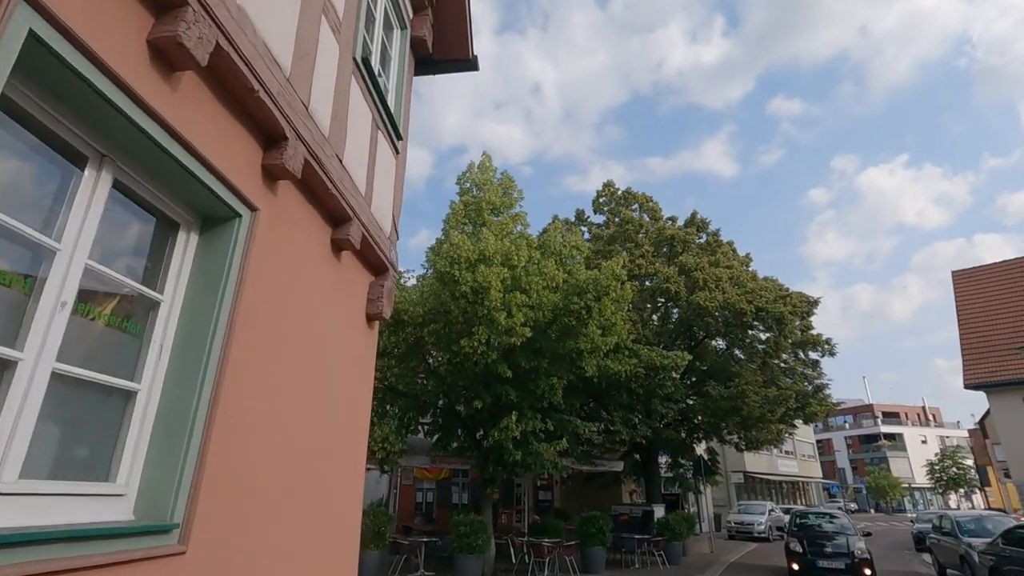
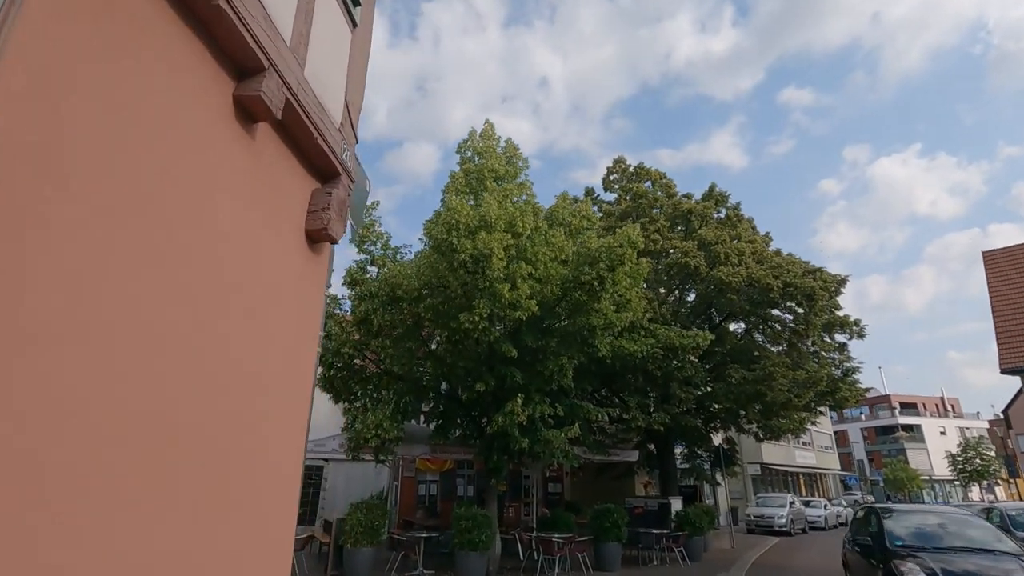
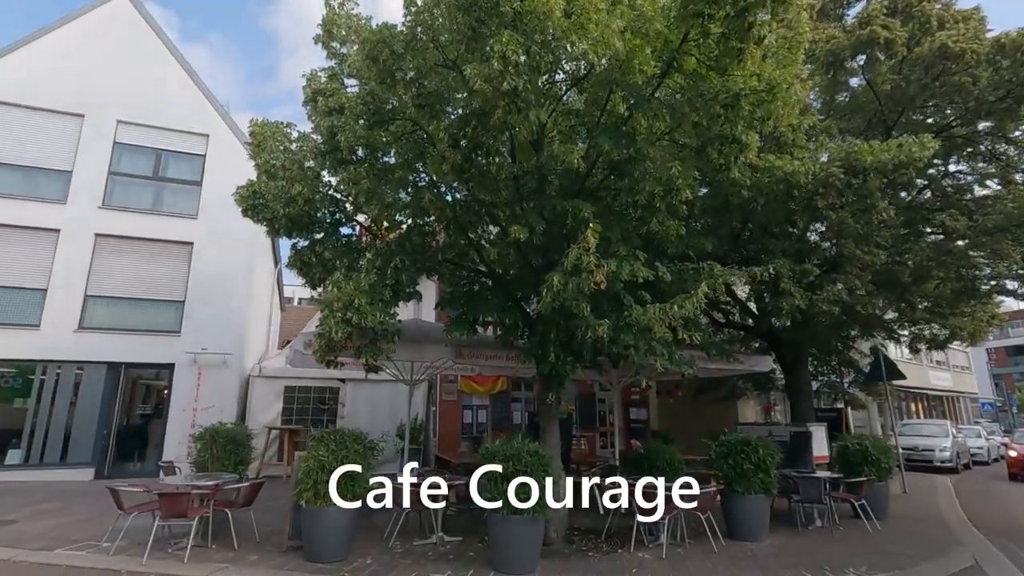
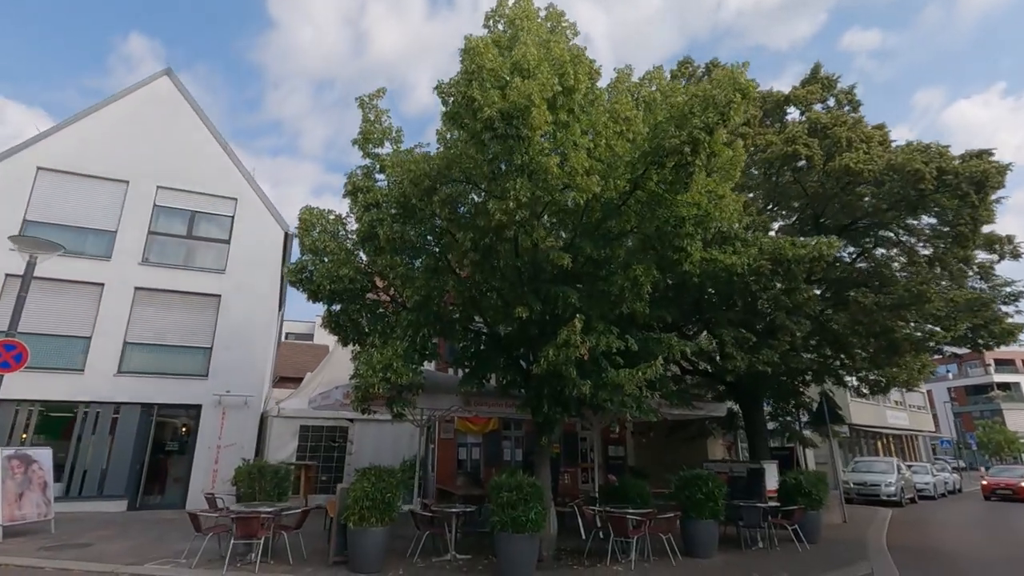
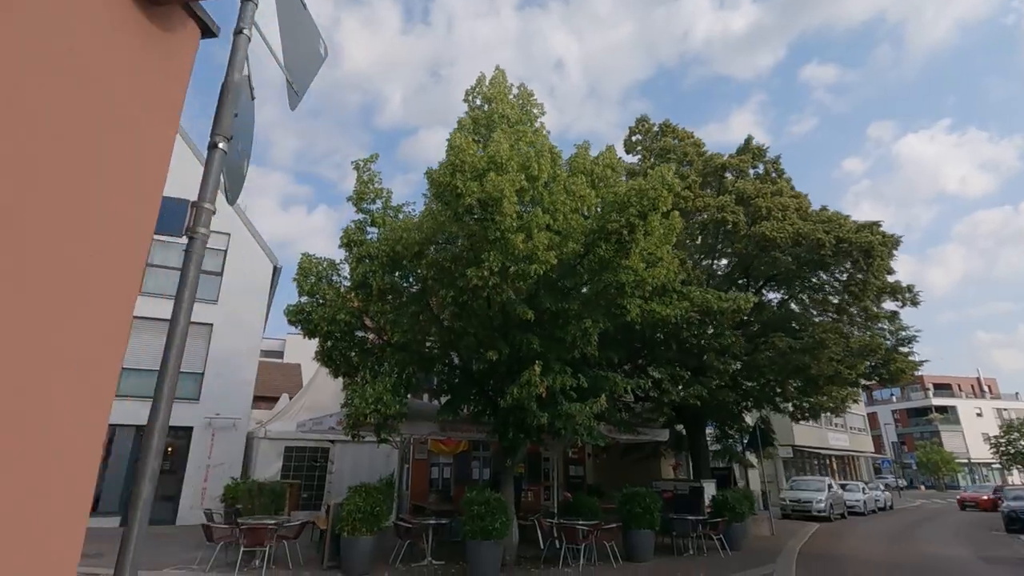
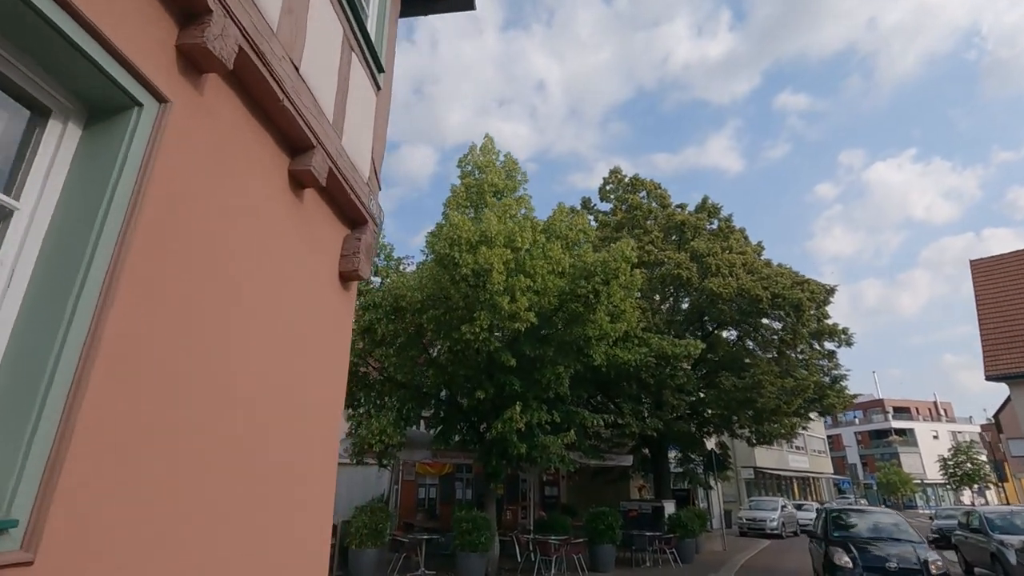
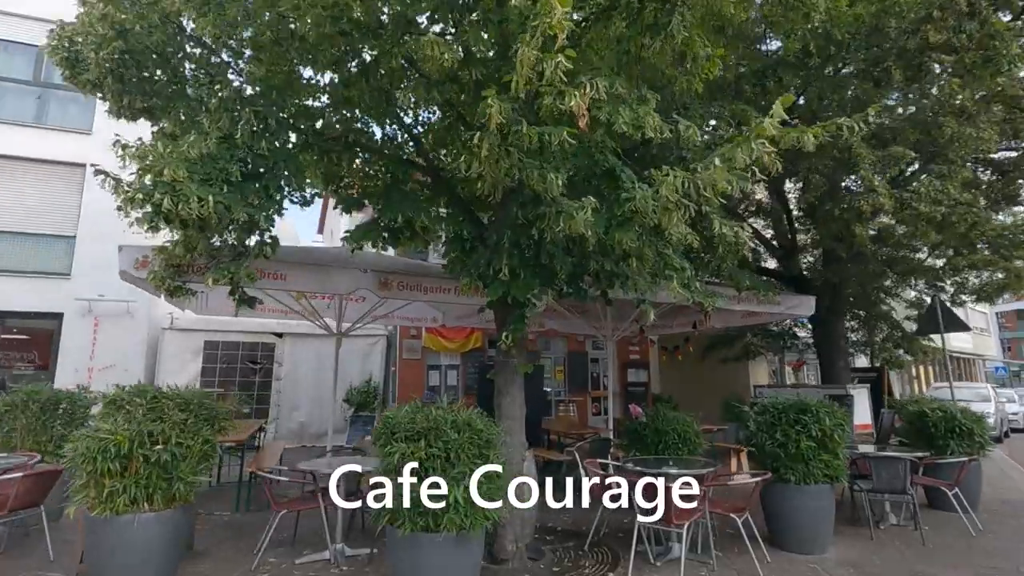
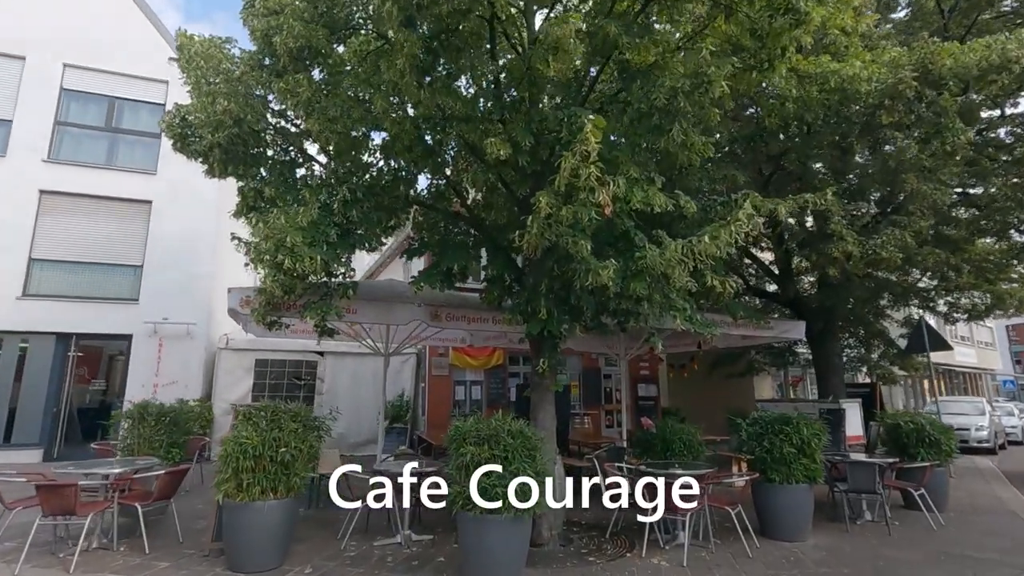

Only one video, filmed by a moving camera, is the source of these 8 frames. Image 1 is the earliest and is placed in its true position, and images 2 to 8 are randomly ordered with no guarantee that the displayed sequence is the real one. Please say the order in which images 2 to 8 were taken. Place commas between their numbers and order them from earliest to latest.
6, 2, 5, 4, 3, 8, 7
